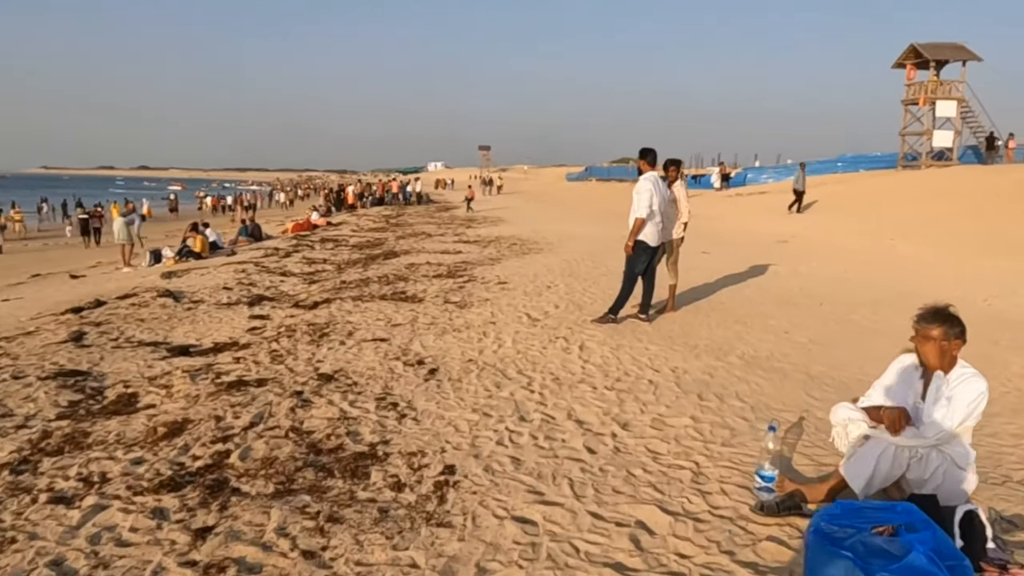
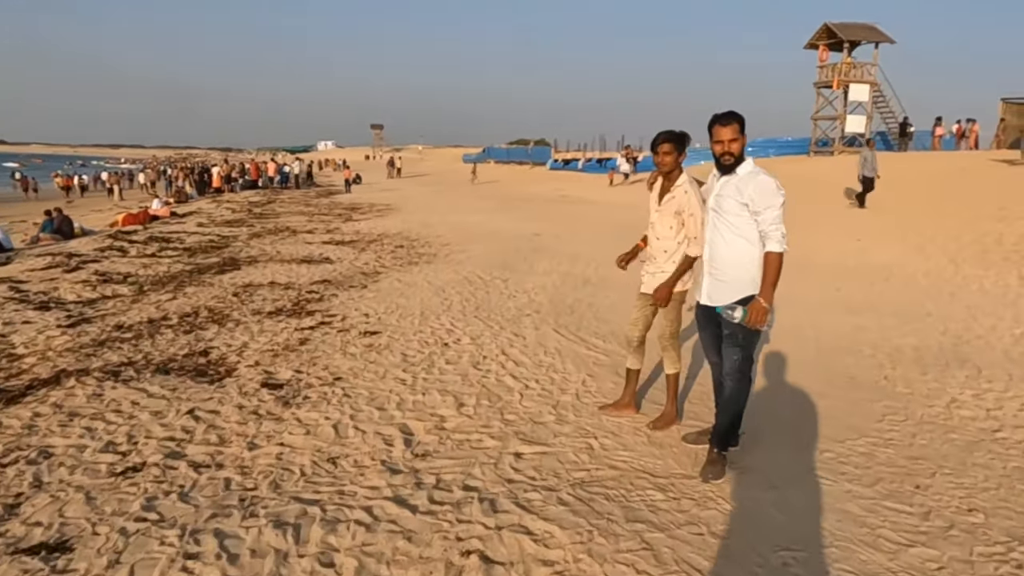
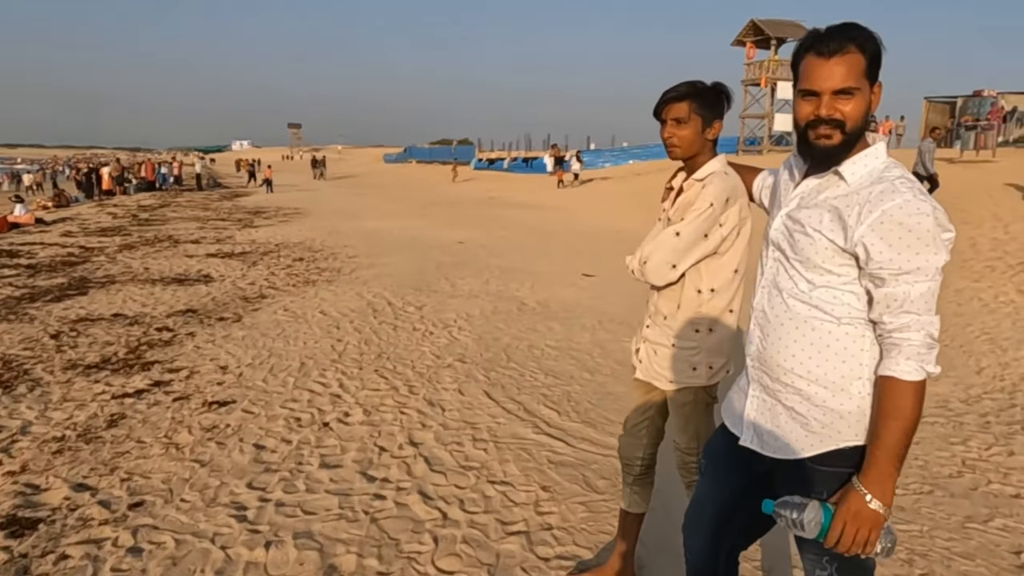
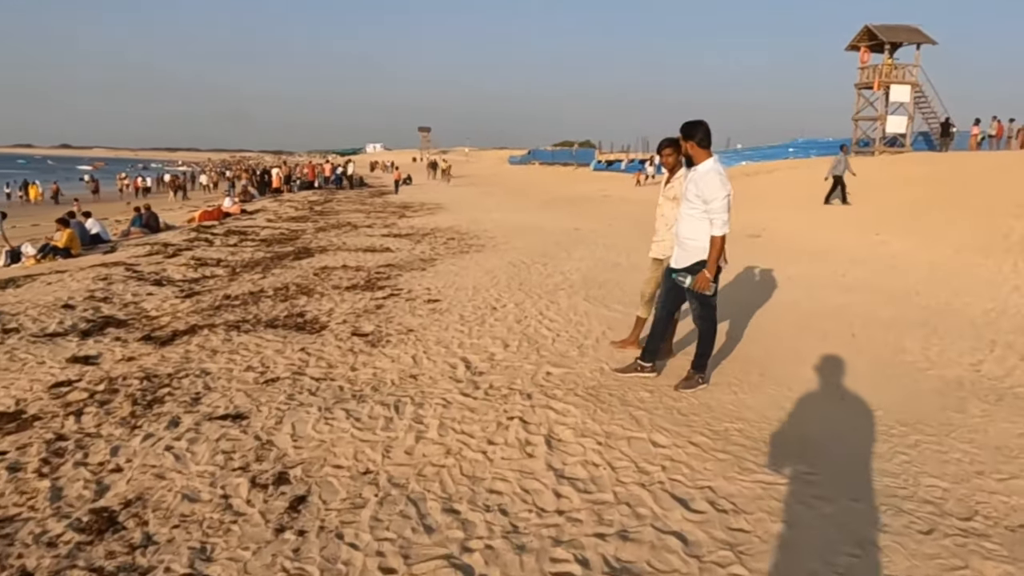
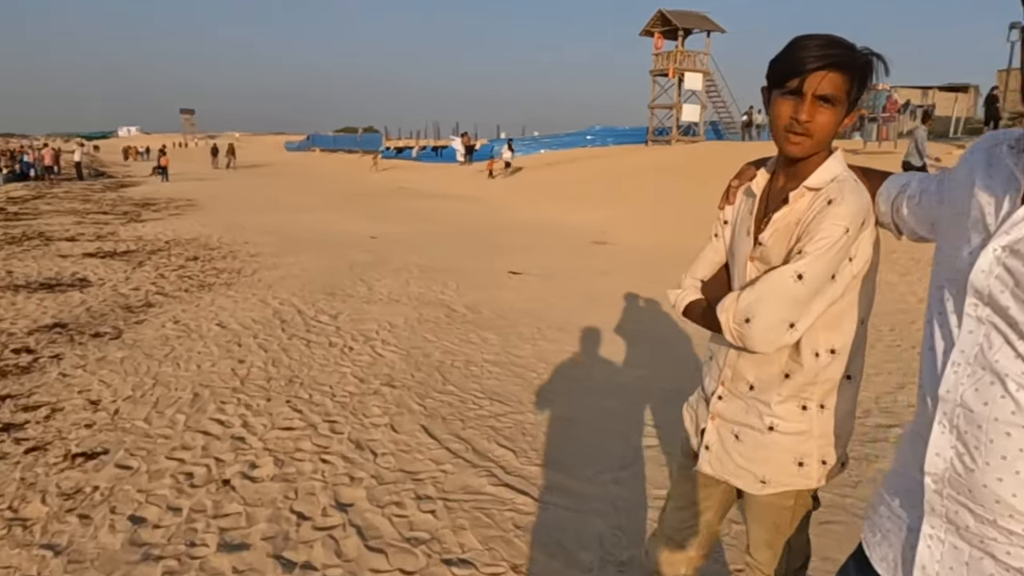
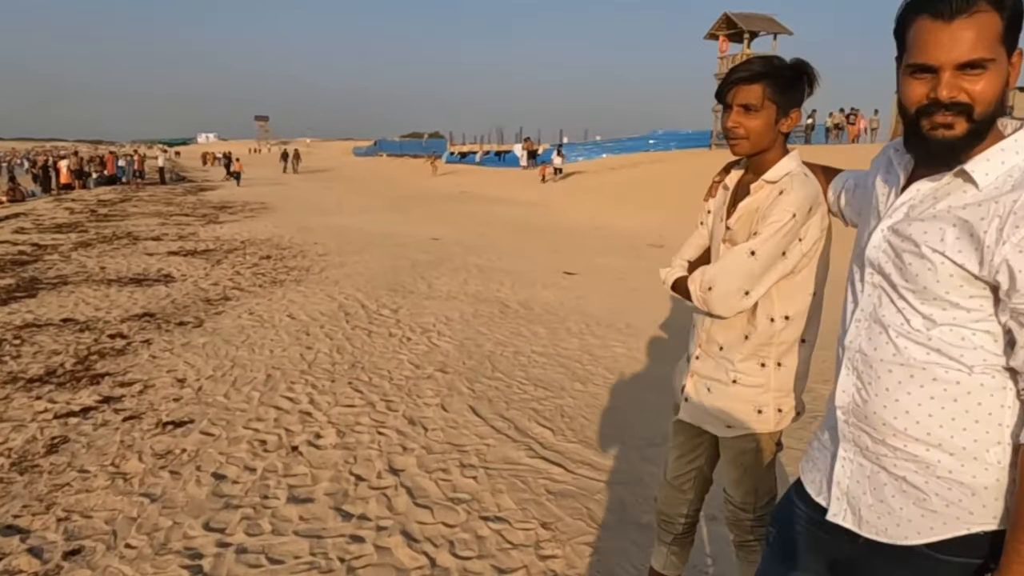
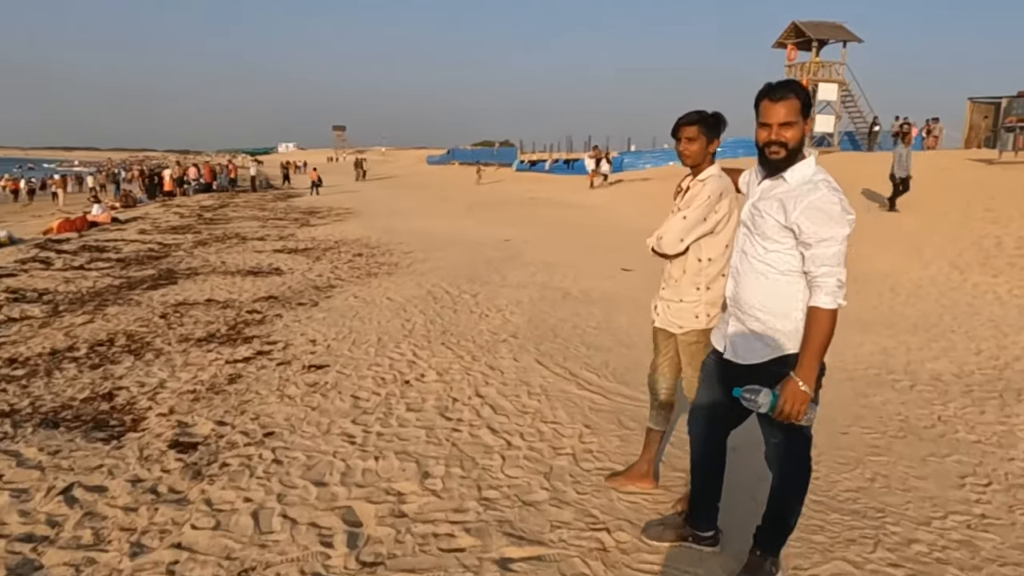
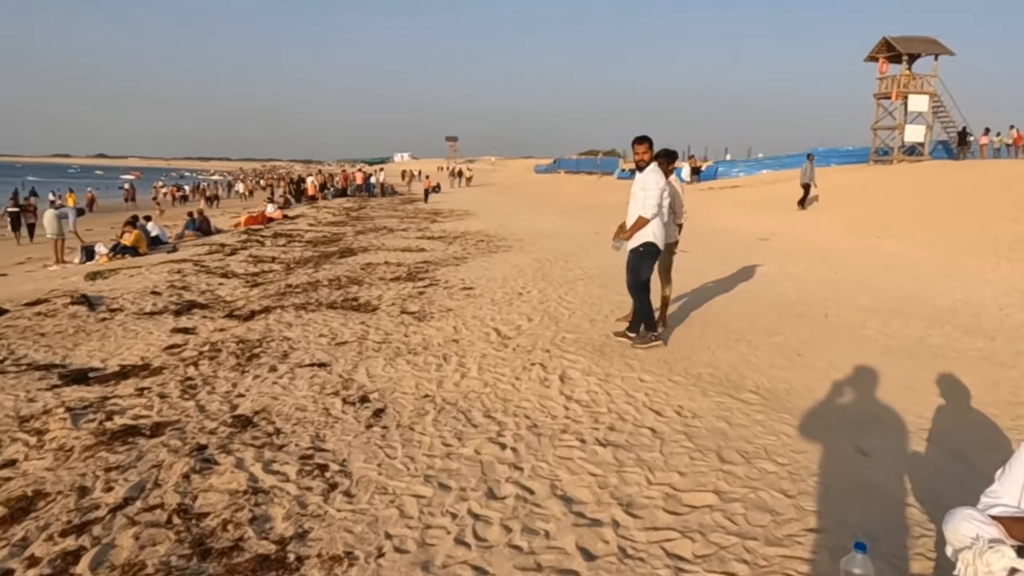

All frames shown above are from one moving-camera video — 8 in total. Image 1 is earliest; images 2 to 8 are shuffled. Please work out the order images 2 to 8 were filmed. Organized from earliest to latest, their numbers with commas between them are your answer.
8, 4, 2, 7, 3, 6, 5
